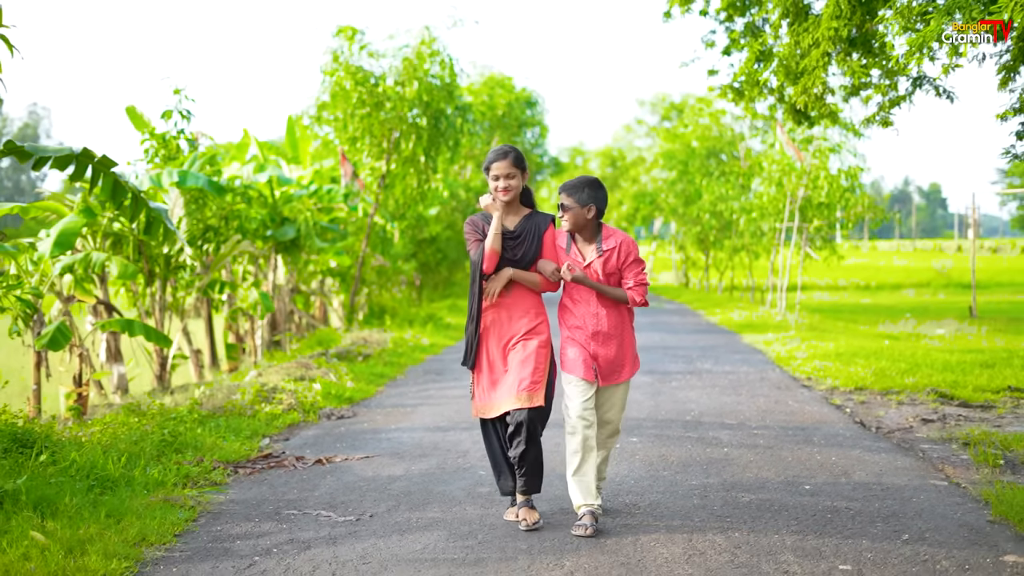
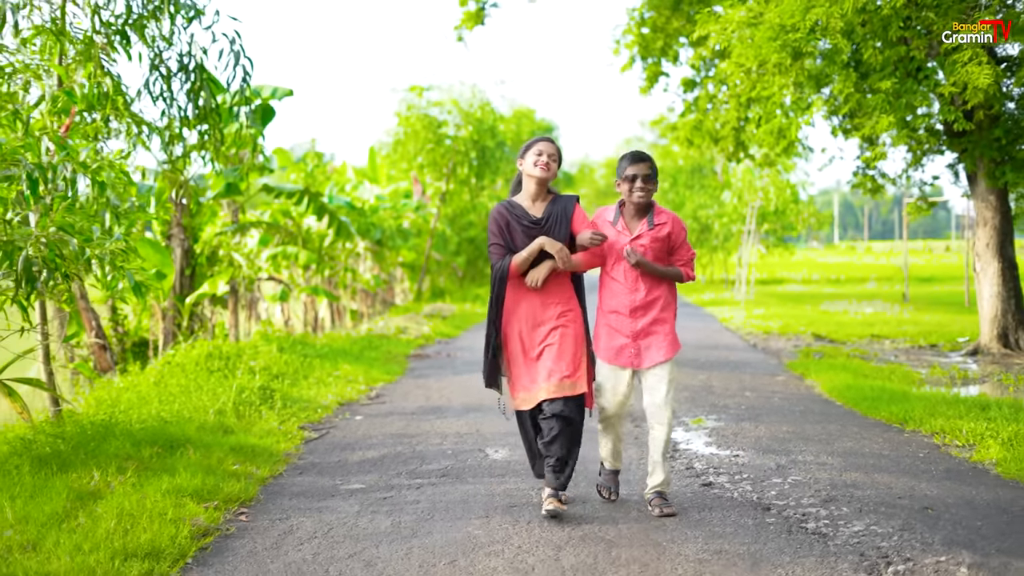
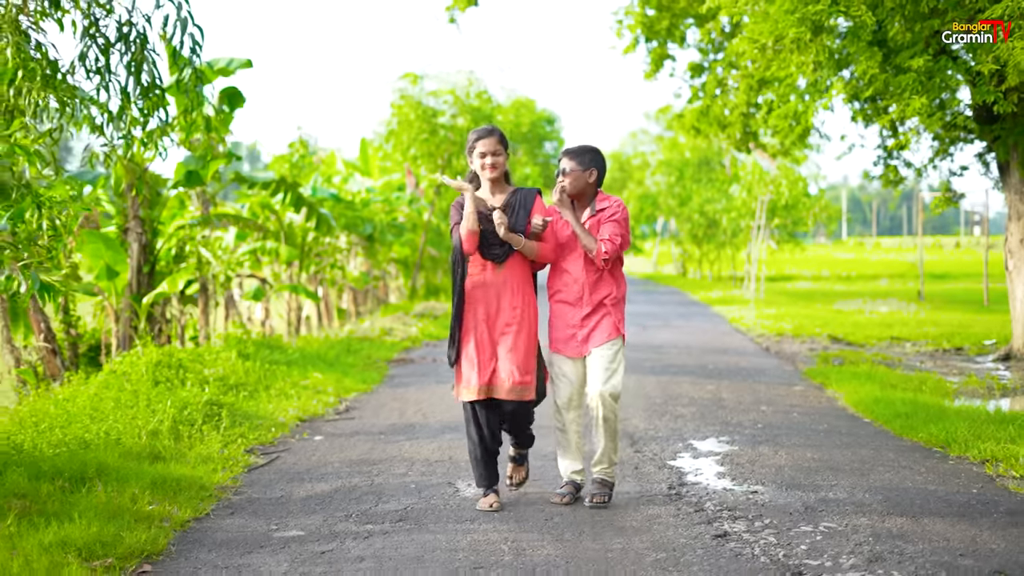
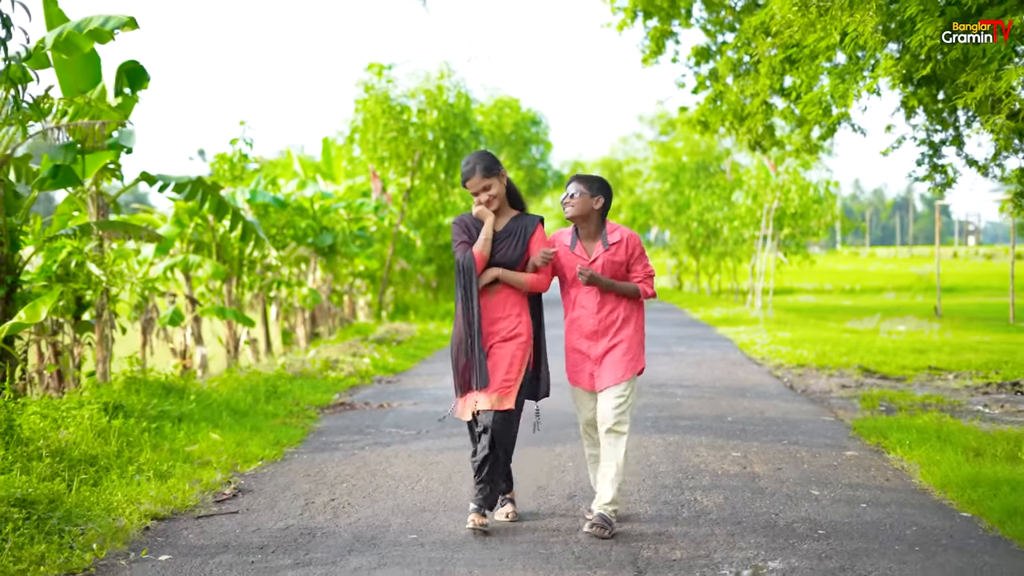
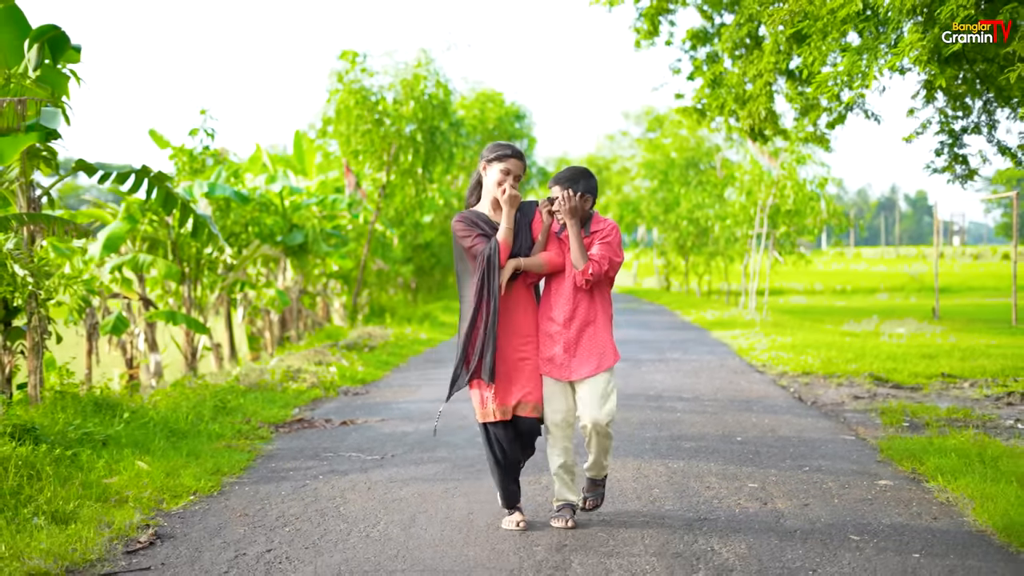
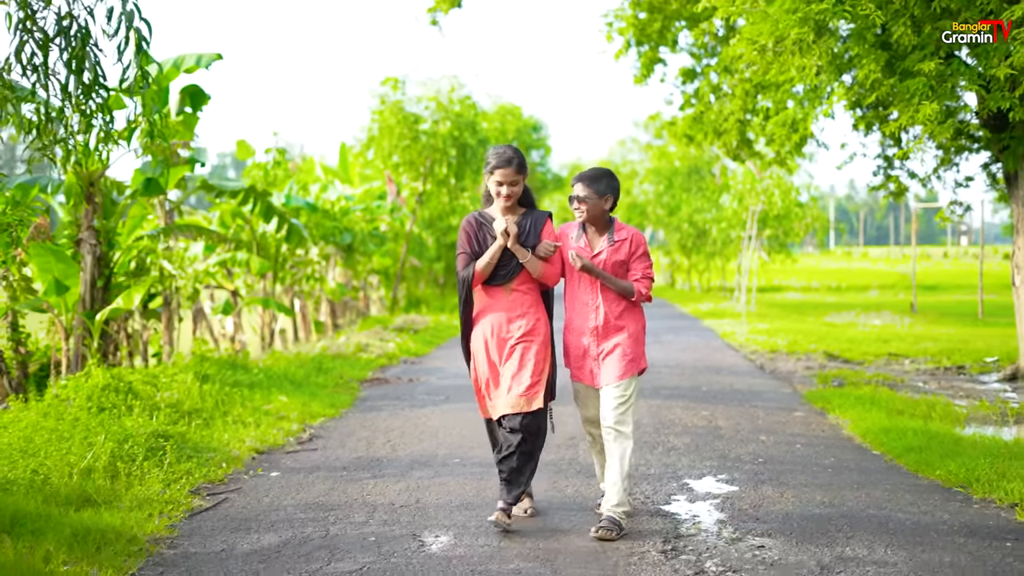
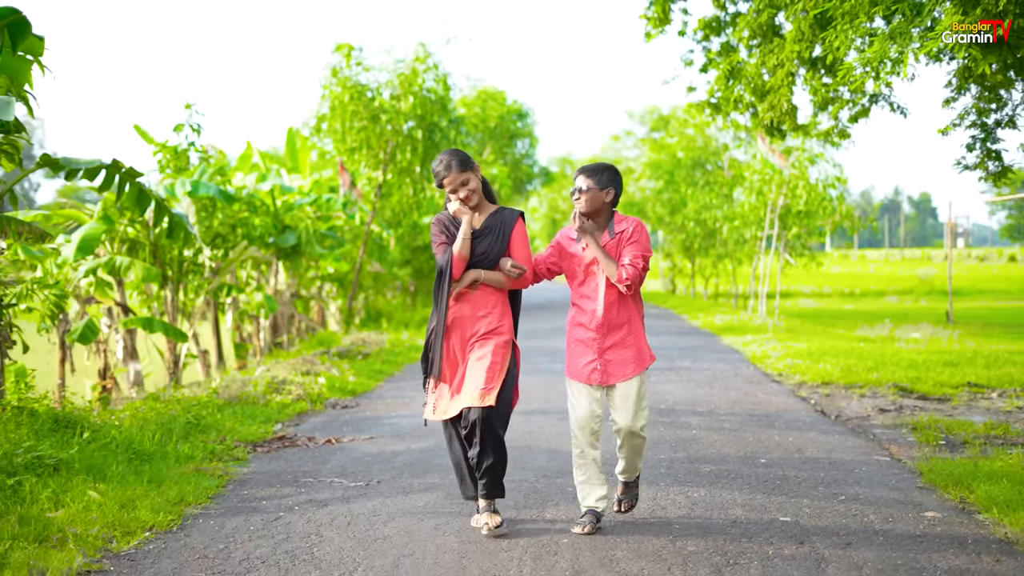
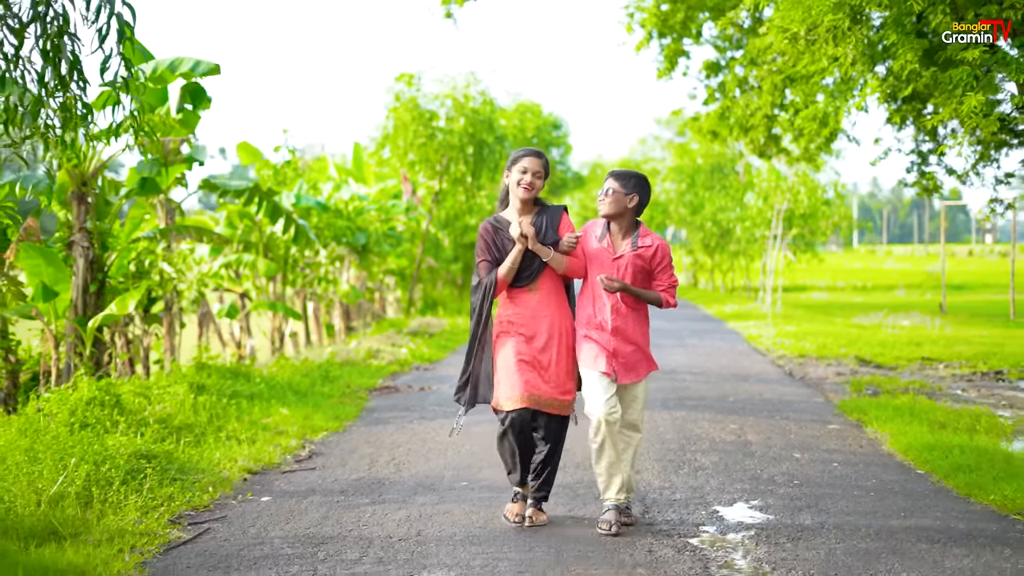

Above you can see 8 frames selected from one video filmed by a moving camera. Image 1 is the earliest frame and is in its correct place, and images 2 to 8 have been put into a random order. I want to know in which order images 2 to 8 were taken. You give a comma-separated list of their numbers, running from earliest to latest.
7, 5, 4, 8, 6, 3, 2
